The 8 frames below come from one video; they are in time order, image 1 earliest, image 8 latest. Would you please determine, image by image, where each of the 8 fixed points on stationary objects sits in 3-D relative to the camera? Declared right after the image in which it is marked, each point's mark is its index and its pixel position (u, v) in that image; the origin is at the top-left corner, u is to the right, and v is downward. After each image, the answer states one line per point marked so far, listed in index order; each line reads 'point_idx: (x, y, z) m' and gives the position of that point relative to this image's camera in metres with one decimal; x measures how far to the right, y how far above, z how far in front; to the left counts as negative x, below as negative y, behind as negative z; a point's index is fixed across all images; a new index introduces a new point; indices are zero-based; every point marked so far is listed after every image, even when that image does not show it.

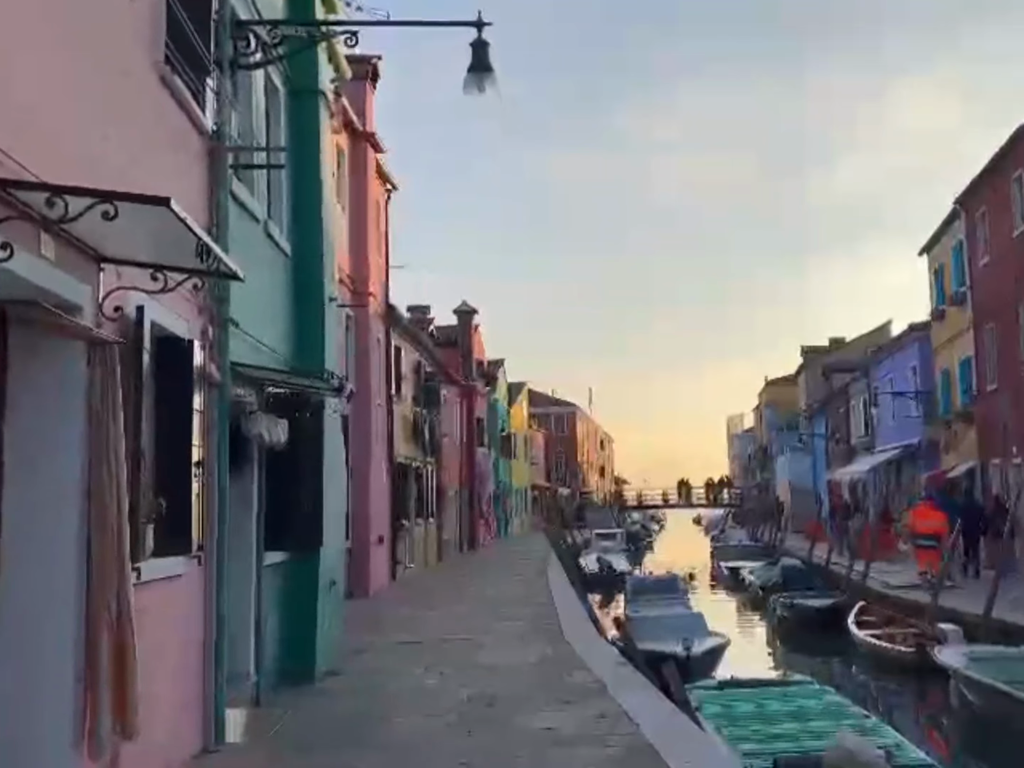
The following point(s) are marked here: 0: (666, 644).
0: (+2.6, -4.3, +17.0) m
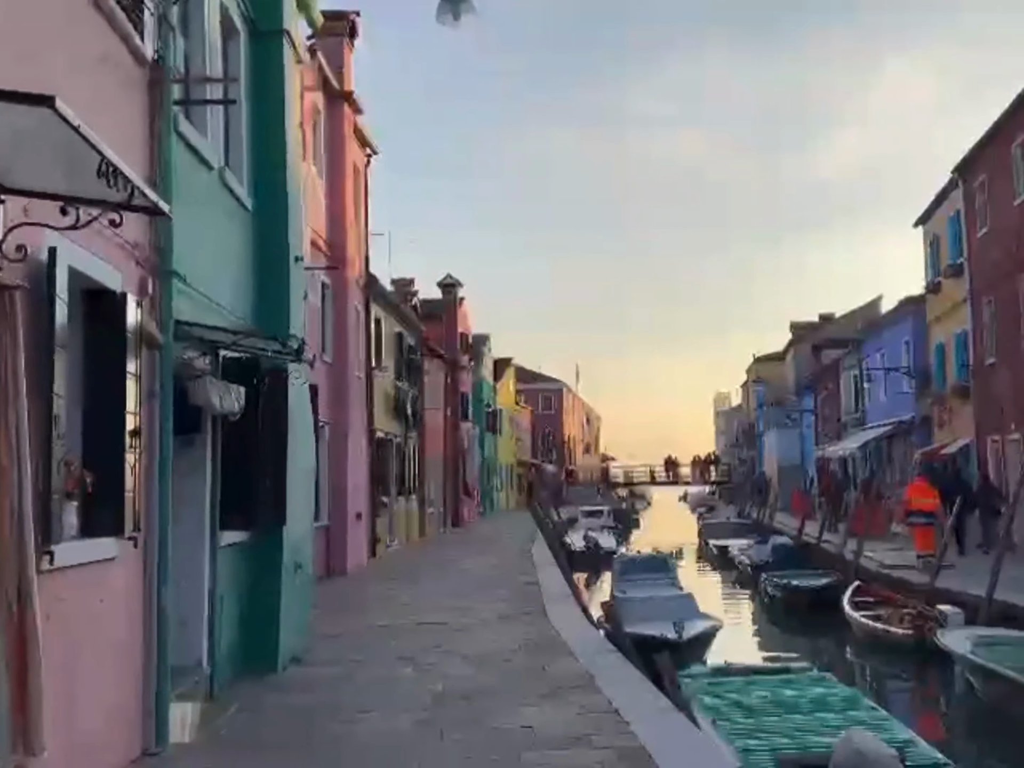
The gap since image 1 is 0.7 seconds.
0: (+2.3, -3.8, +16.3) m
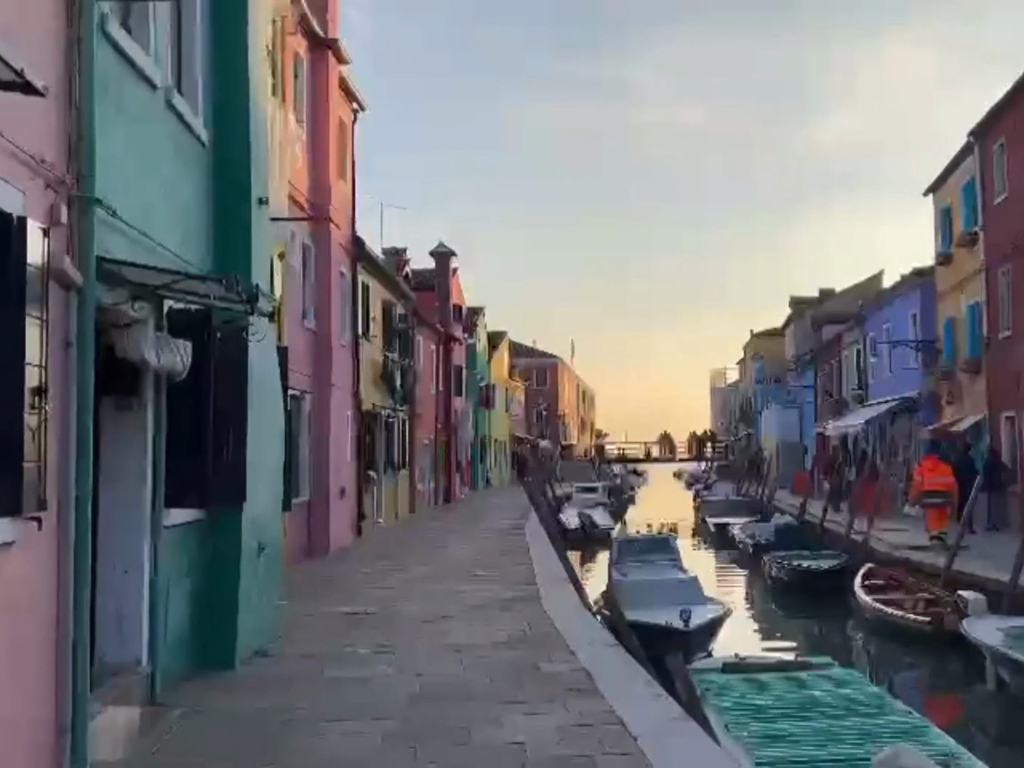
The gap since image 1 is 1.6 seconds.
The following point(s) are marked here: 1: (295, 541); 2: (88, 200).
0: (+2.2, -3.4, +15.1) m
1: (-4.1, -2.9, +19.3) m
2: (-2.6, +1.1, +6.5) m
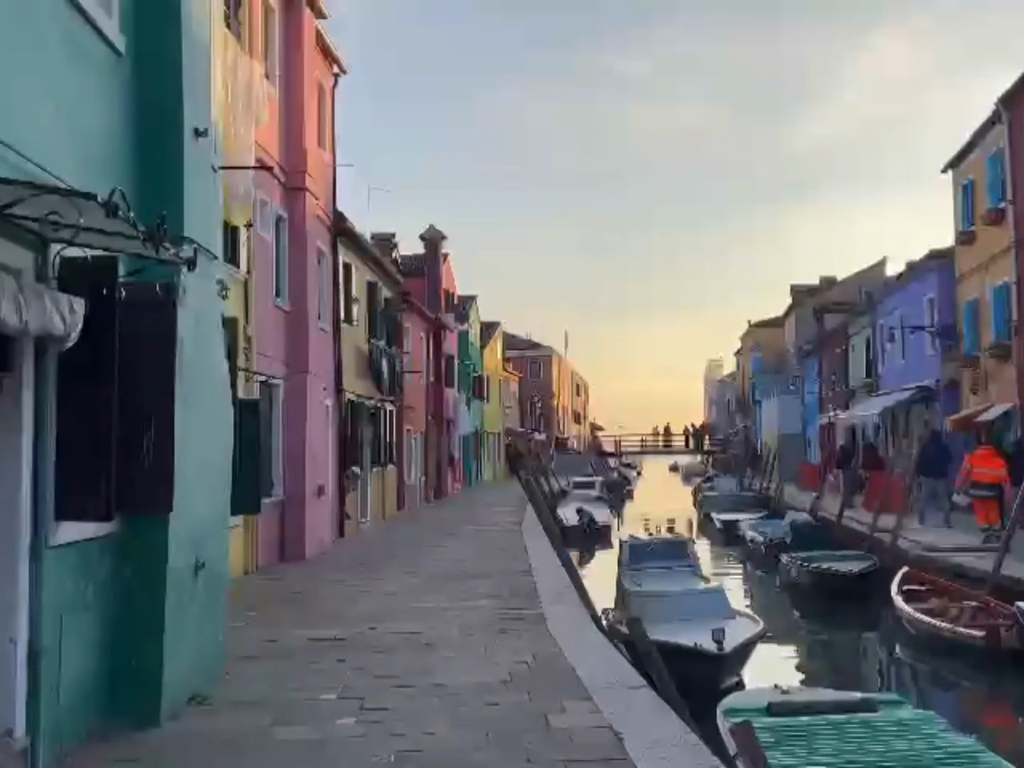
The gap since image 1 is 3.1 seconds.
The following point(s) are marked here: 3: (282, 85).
0: (+2.1, -3.1, +13.1) m
1: (-4.1, -2.7, +17.3) m
2: (-2.6, +1.3, +4.4) m
3: (-4.2, +5.4, +18.9) m
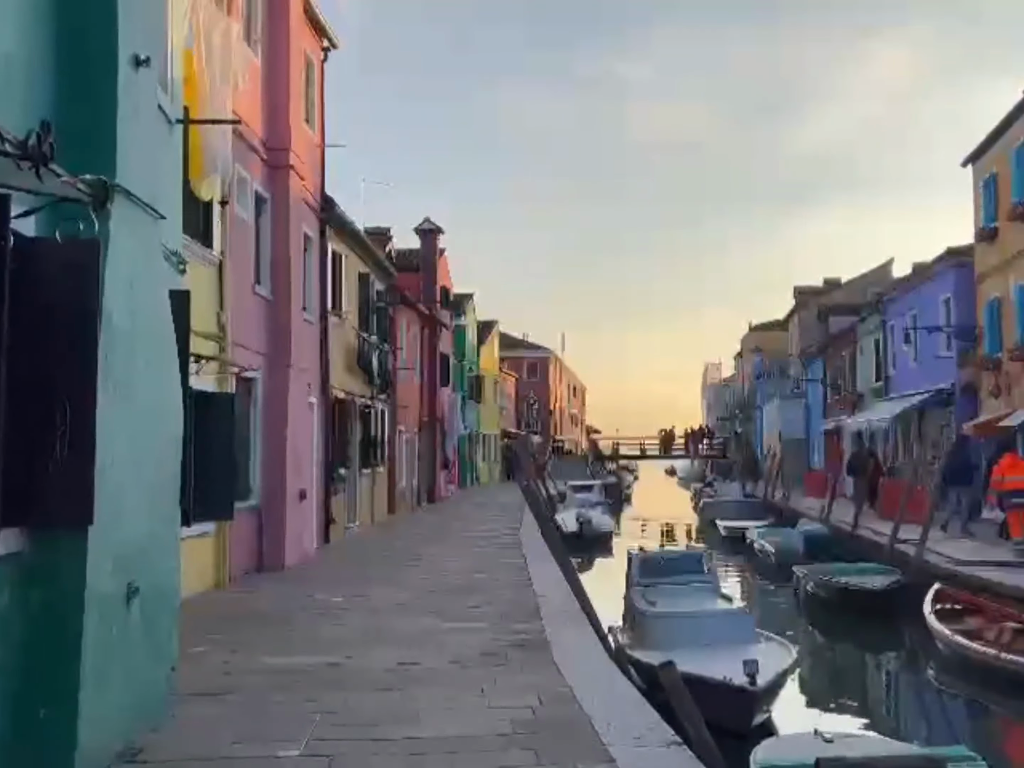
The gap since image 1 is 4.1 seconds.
0: (+2.1, -3.1, +11.6) m
1: (-4.2, -2.6, +15.8) m
2: (-2.5, +1.4, +2.9) m
3: (-4.1, +5.5, +17.4) m
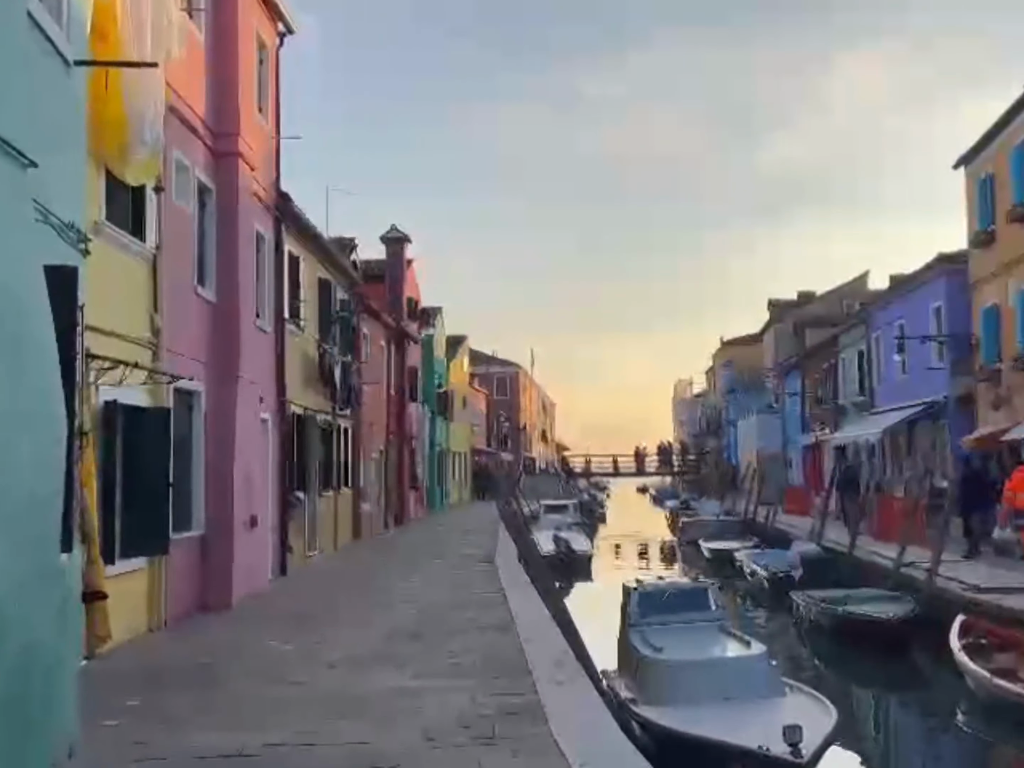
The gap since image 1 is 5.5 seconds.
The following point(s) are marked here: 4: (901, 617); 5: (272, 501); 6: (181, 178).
0: (+2.0, -3.2, +9.8) m
1: (-4.4, -2.8, +13.8) m
2: (-2.5, +1.5, +1.0) m
3: (-4.5, +5.3, +15.5) m
4: (+6.8, -4.1, +18.2) m
5: (-4.3, -2.1, +18.6) m
6: (-4.6, +2.9, +14.4) m
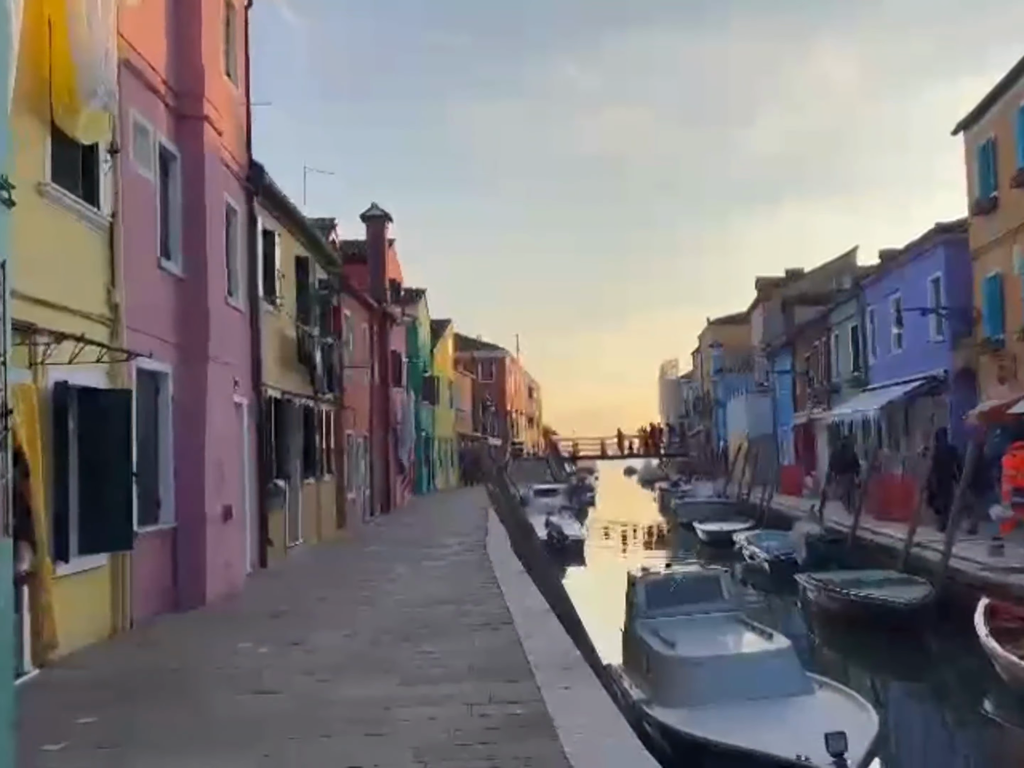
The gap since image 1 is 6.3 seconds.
0: (+2.0, -2.9, +8.8) m
1: (-4.5, -2.5, +12.7) m
2: (-2.4, +1.6, -0.1) m
3: (-4.7, +5.6, +14.3) m
4: (+6.7, -3.6, +17.3) m
5: (-4.4, -1.8, +17.5) m
6: (-4.7, +3.1, +13.2) m
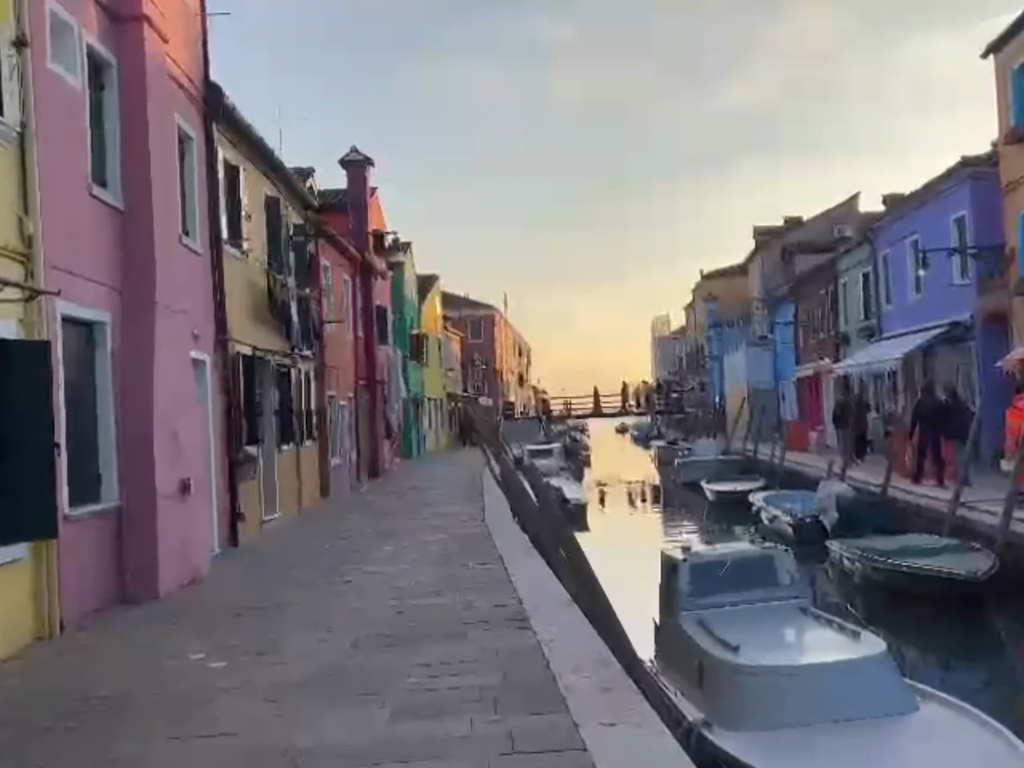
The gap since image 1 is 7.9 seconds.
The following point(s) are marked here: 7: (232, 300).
0: (+2.2, -2.4, +6.7) m
1: (-4.4, -2.0, +10.5) m
2: (-2.2, +1.6, -2.4) m
3: (-4.8, +6.1, +11.9) m
4: (+6.7, -2.7, +15.4) m
5: (-4.4, -1.1, +15.3) m
6: (-4.7, +3.6, +10.9) m
7: (-4.6, +1.4, +17.0) m
